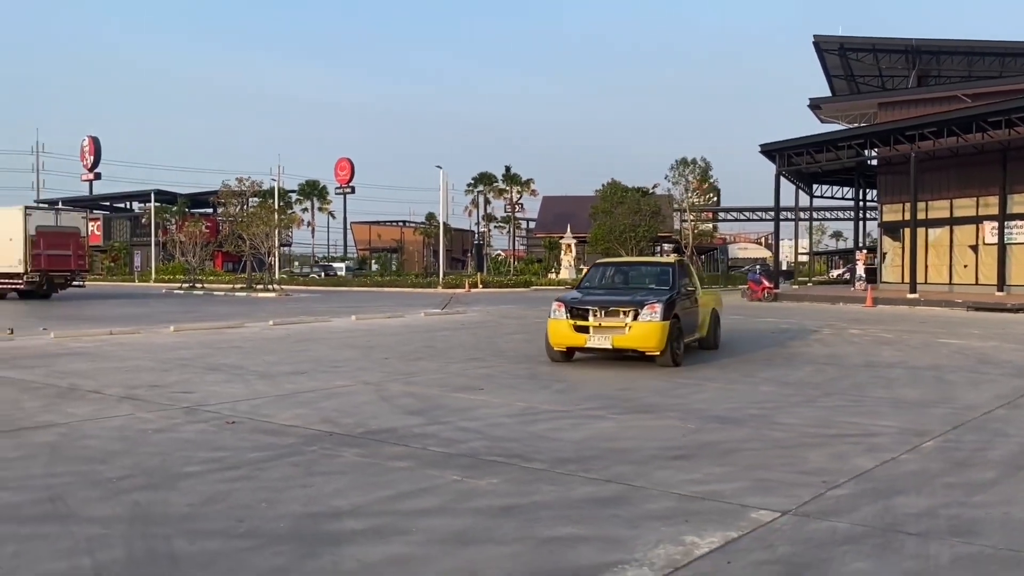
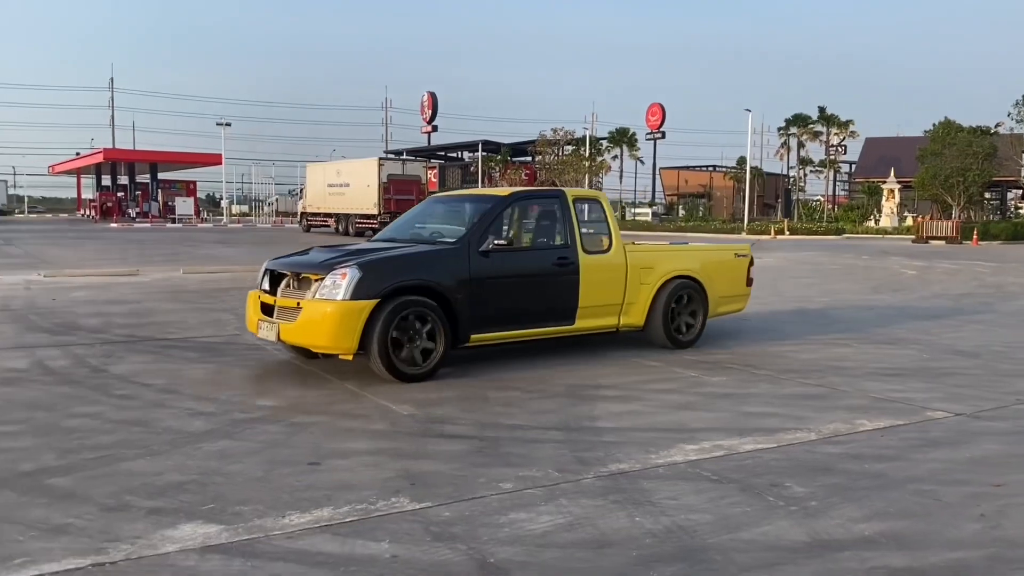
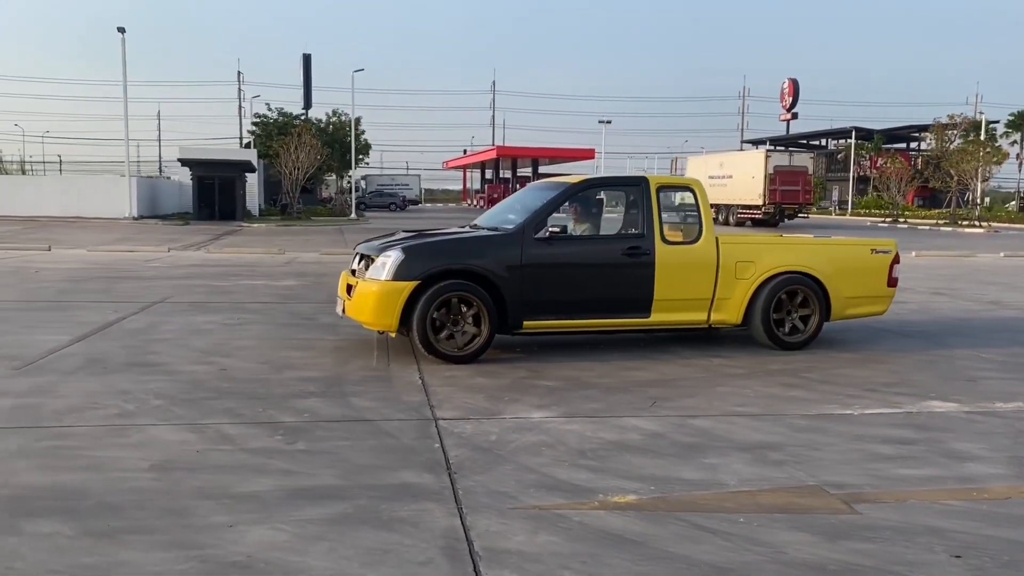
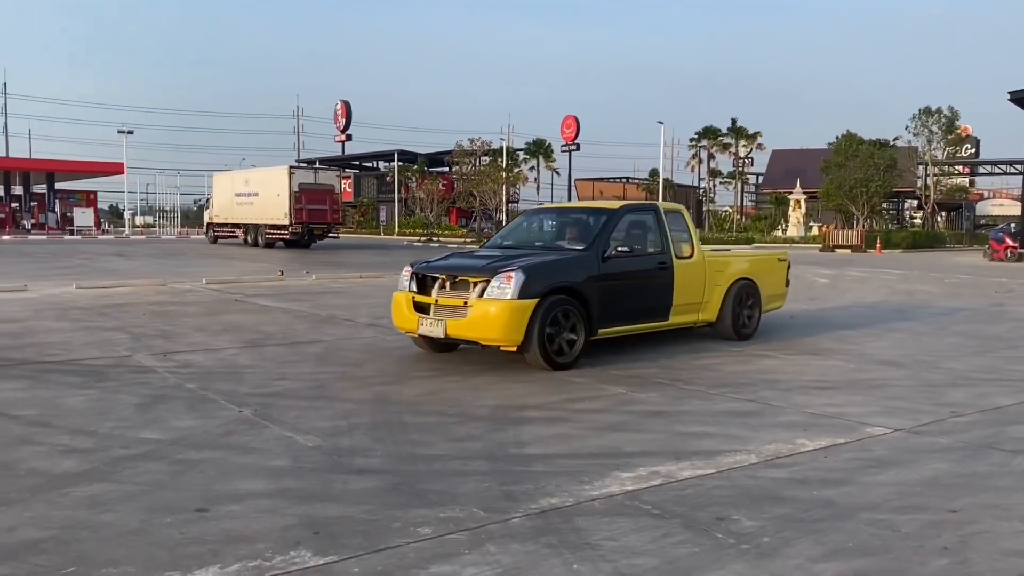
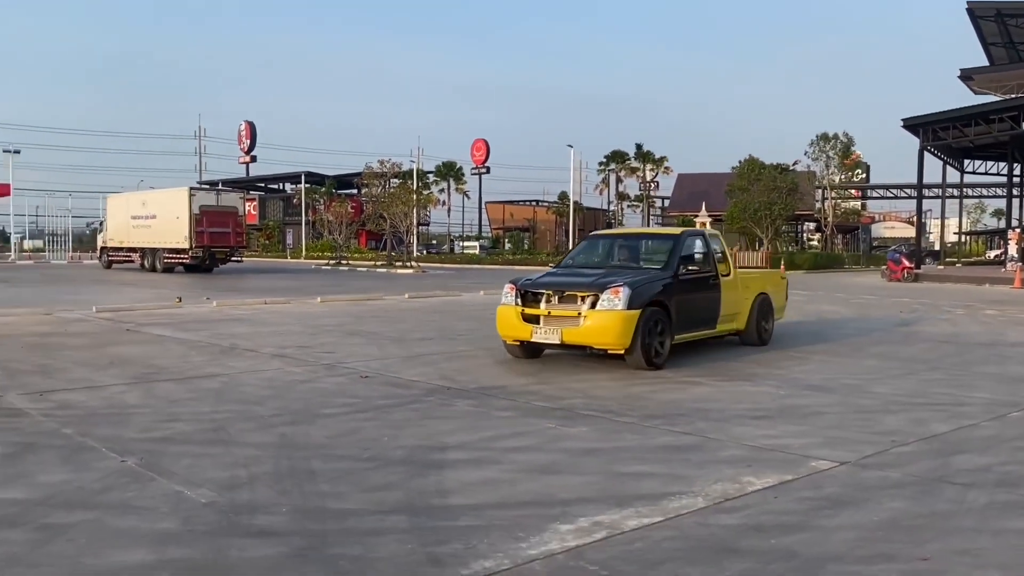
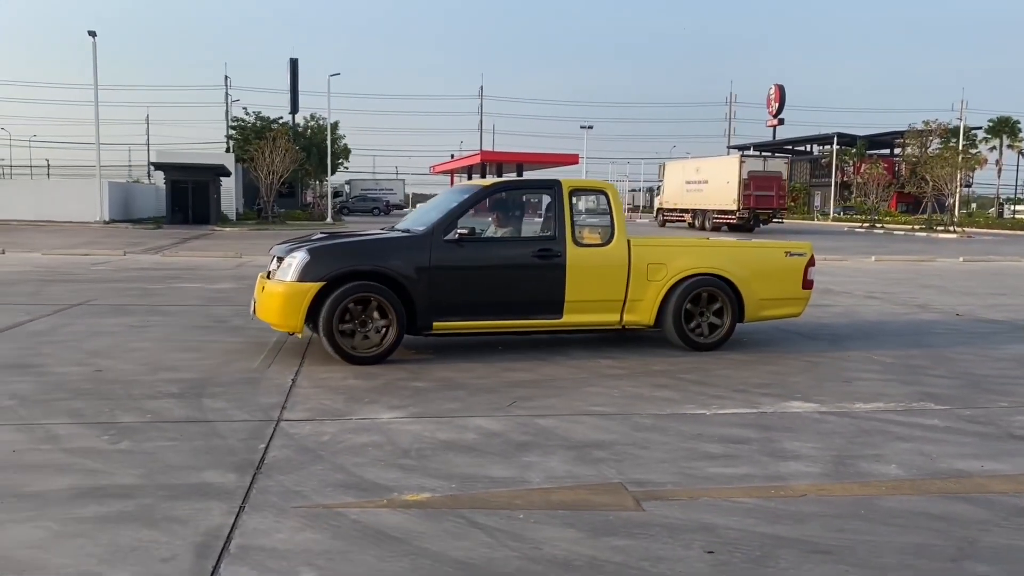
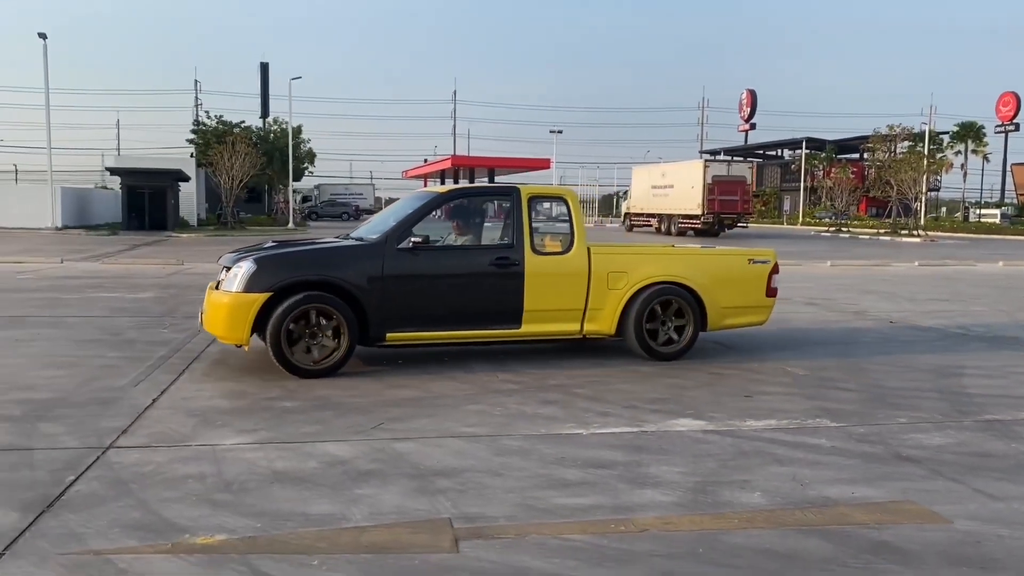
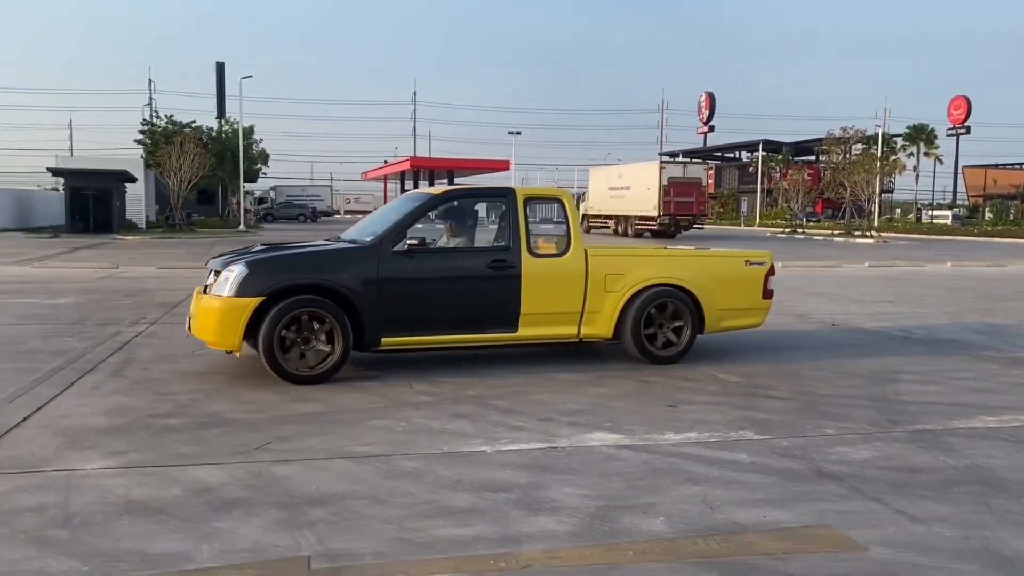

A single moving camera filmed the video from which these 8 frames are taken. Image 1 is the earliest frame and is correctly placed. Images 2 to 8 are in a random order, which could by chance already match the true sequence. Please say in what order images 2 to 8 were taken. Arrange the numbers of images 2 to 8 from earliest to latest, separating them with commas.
5, 4, 2, 8, 7, 6, 3
